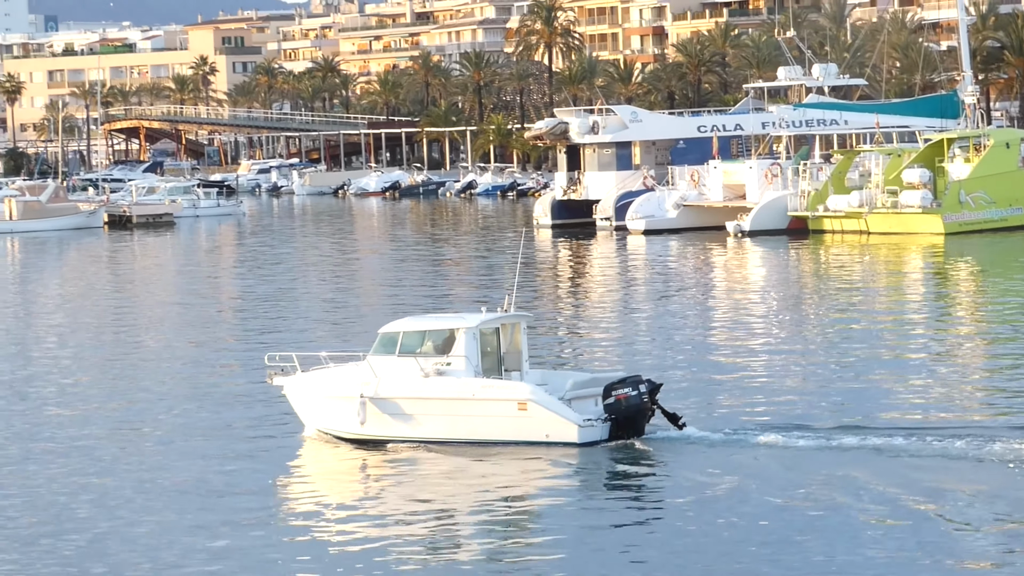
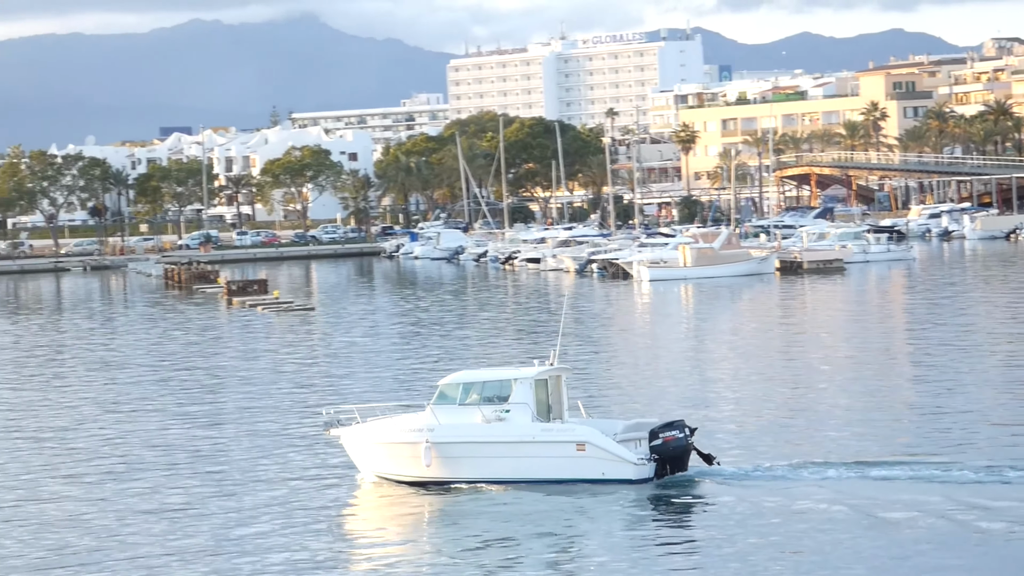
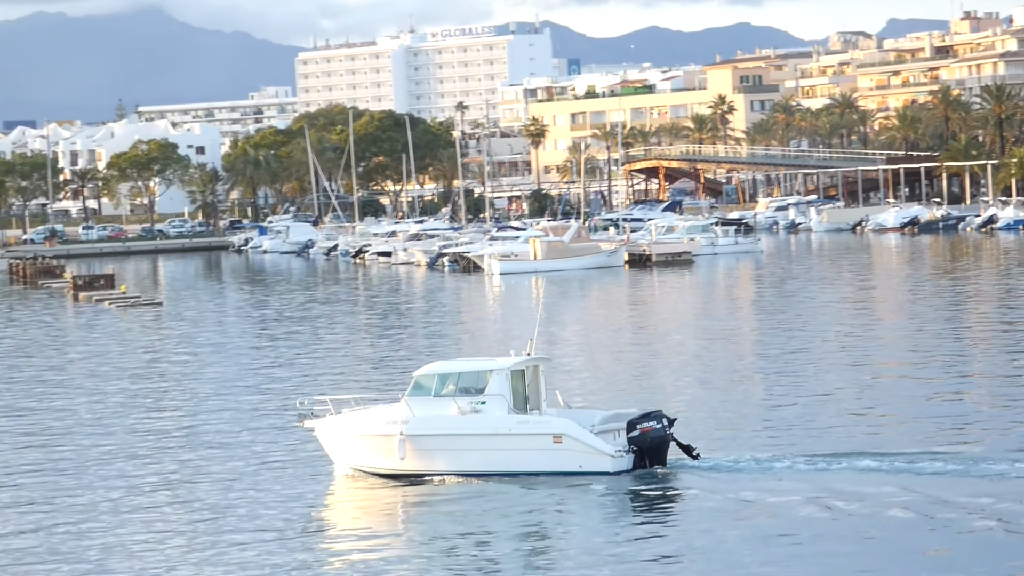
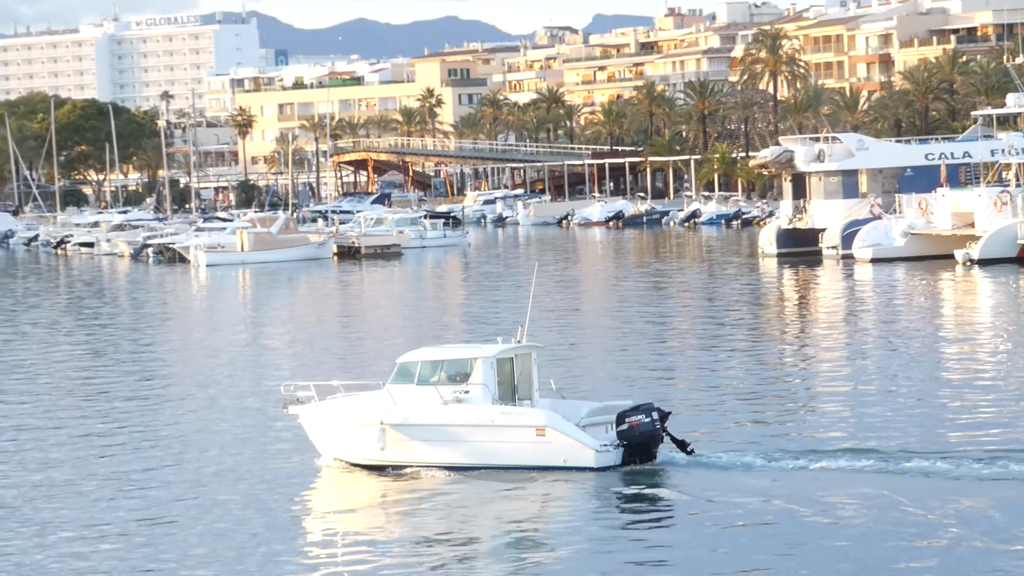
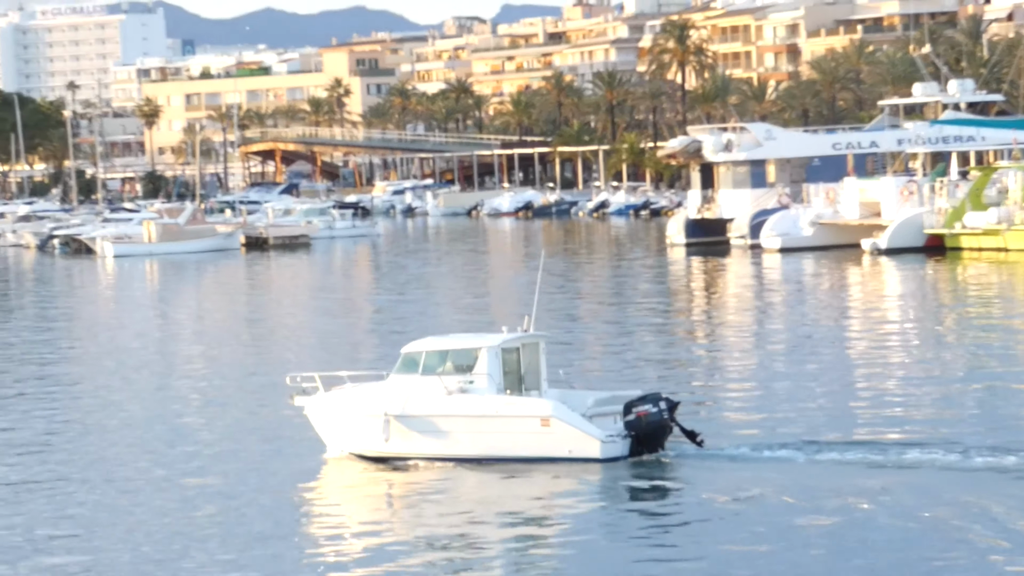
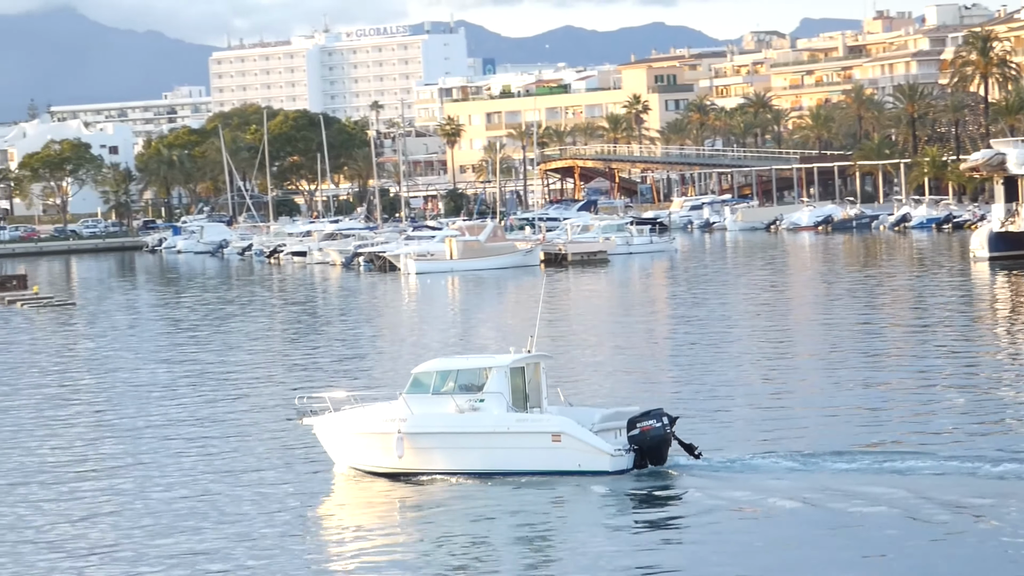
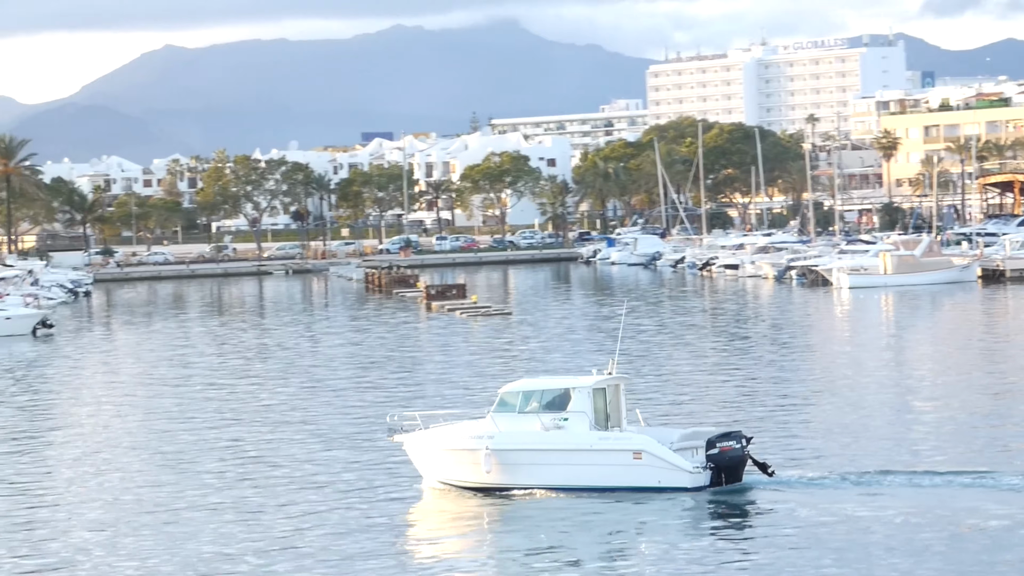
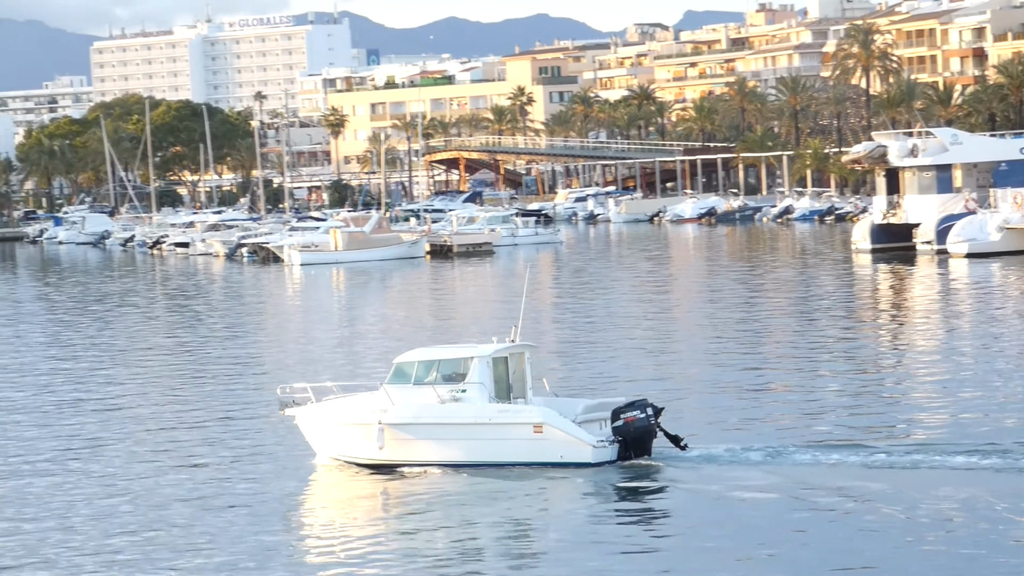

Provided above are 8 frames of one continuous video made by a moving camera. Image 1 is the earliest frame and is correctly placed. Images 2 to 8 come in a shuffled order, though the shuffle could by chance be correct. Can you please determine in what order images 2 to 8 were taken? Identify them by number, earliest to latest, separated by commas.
5, 4, 8, 6, 3, 2, 7
